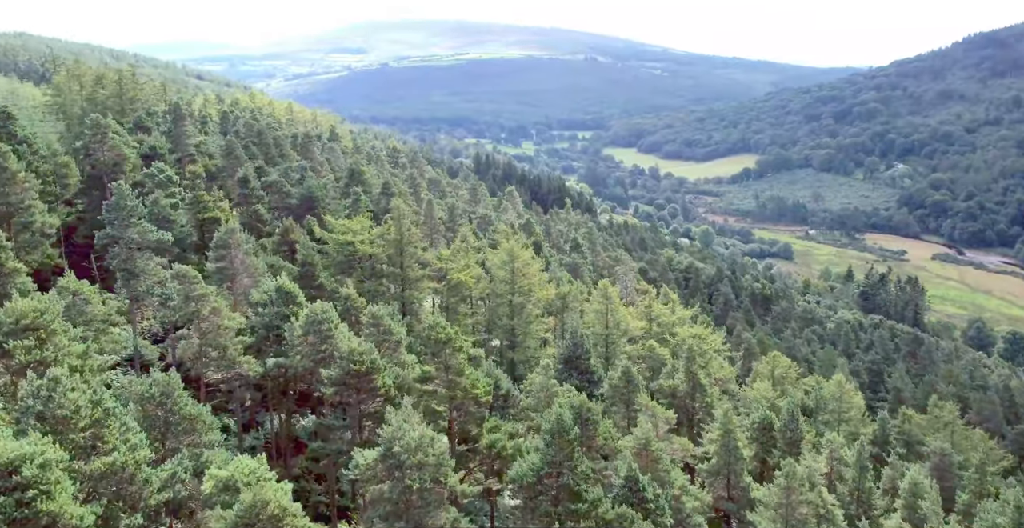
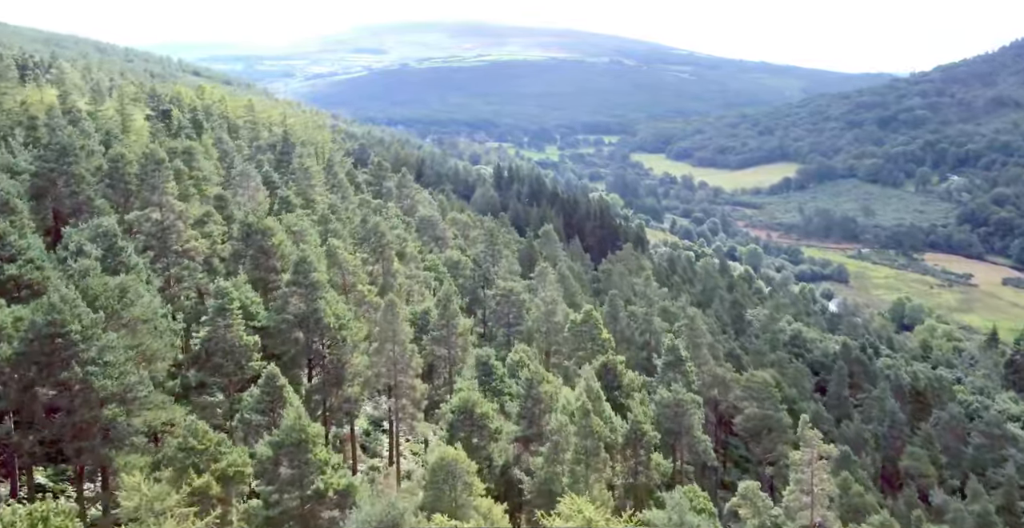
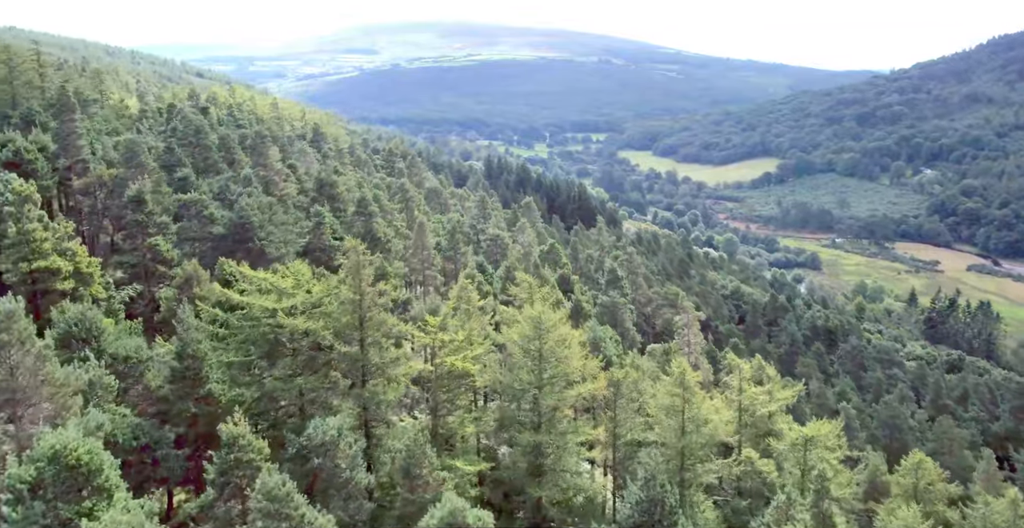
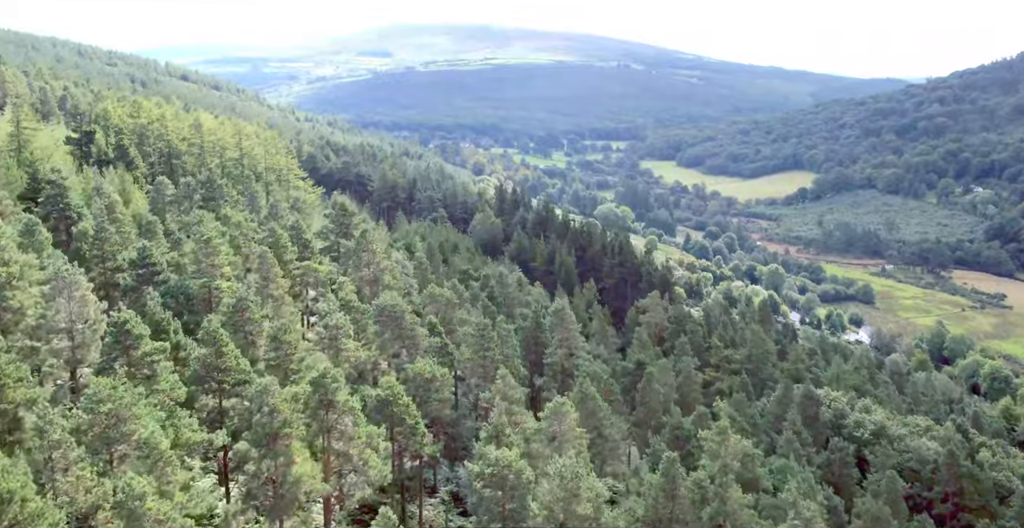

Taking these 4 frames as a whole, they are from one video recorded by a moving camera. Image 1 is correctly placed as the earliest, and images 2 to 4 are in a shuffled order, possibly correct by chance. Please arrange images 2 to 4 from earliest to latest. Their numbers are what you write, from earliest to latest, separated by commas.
3, 2, 4
